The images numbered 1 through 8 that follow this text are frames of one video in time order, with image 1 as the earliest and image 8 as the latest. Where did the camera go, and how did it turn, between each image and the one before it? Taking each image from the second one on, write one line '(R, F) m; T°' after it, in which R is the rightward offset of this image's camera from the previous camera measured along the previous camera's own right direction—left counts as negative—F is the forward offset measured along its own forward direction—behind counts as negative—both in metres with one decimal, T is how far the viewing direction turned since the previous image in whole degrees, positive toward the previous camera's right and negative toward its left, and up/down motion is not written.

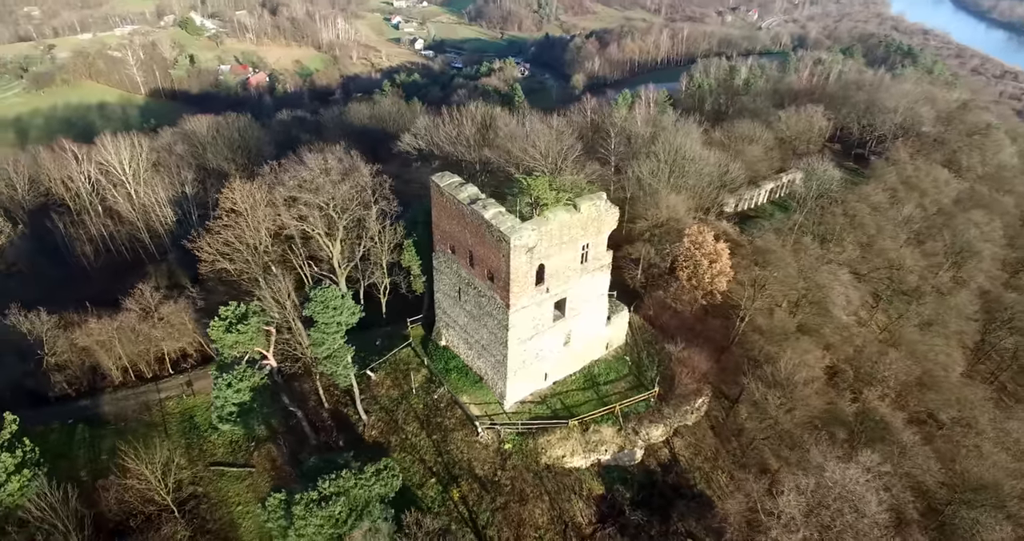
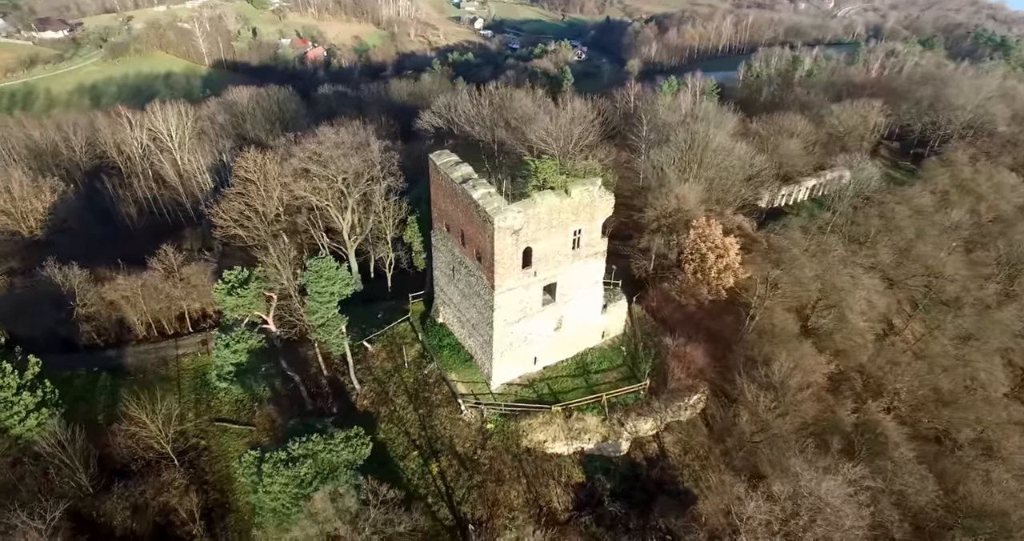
(+2.8, +0.2) m; -5°
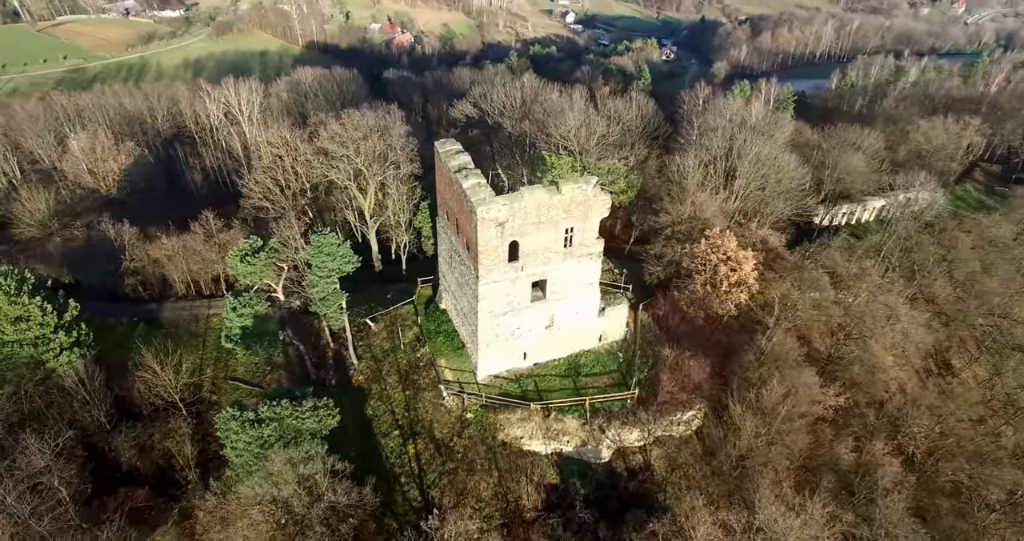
(+3.9, +0.4) m; -7°
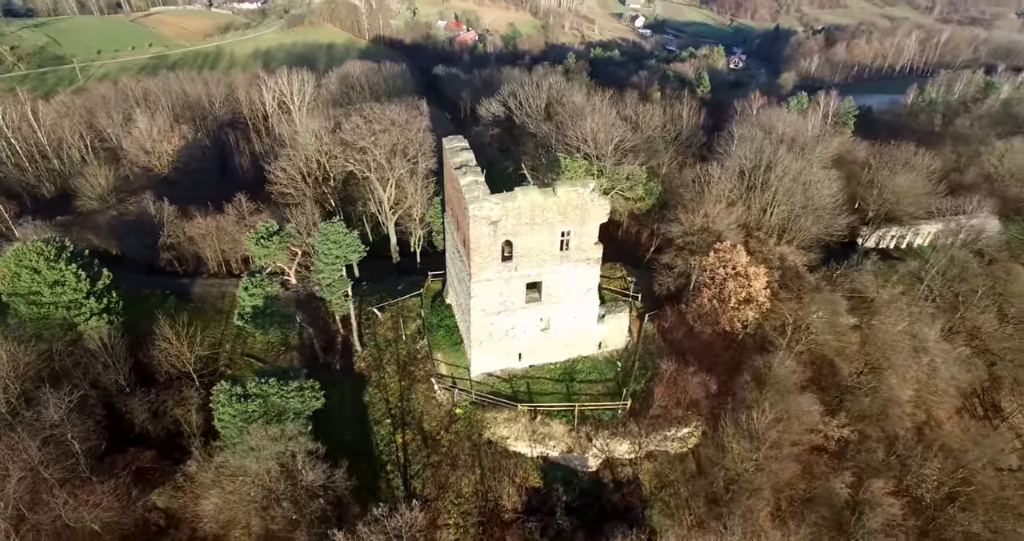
(+2.7, +0.2) m; -5°
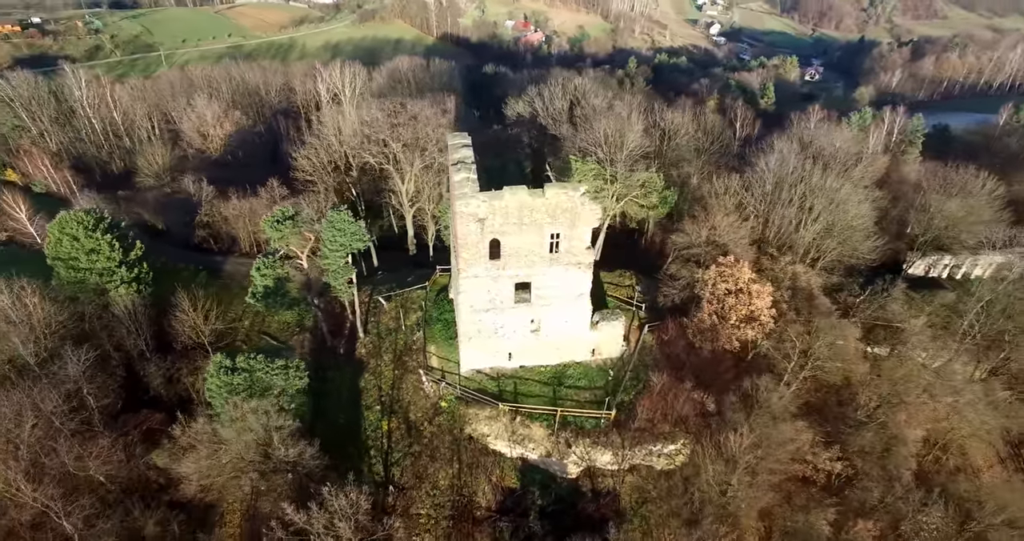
(+3.1, +0.1) m; -6°
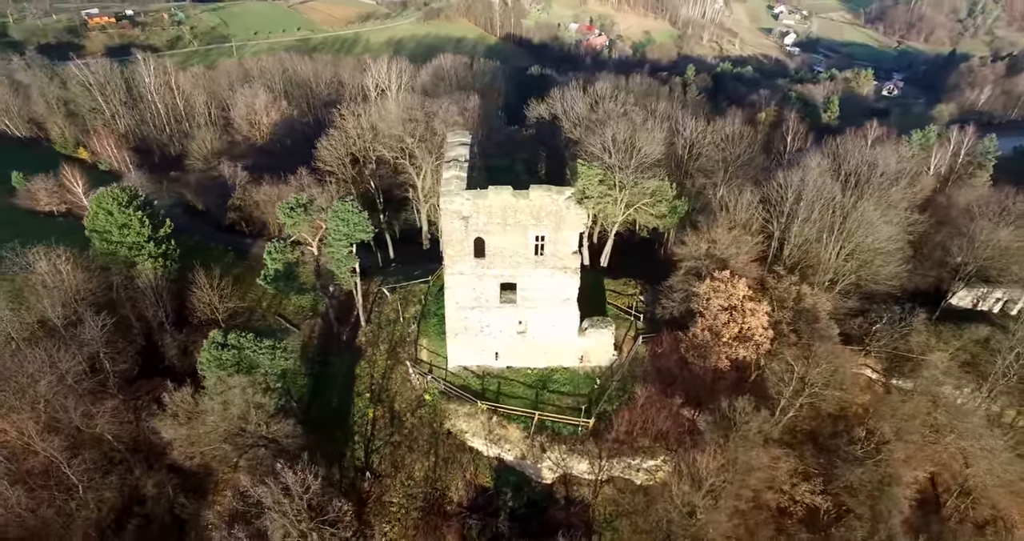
(+3.2, +0.1) m; -5°
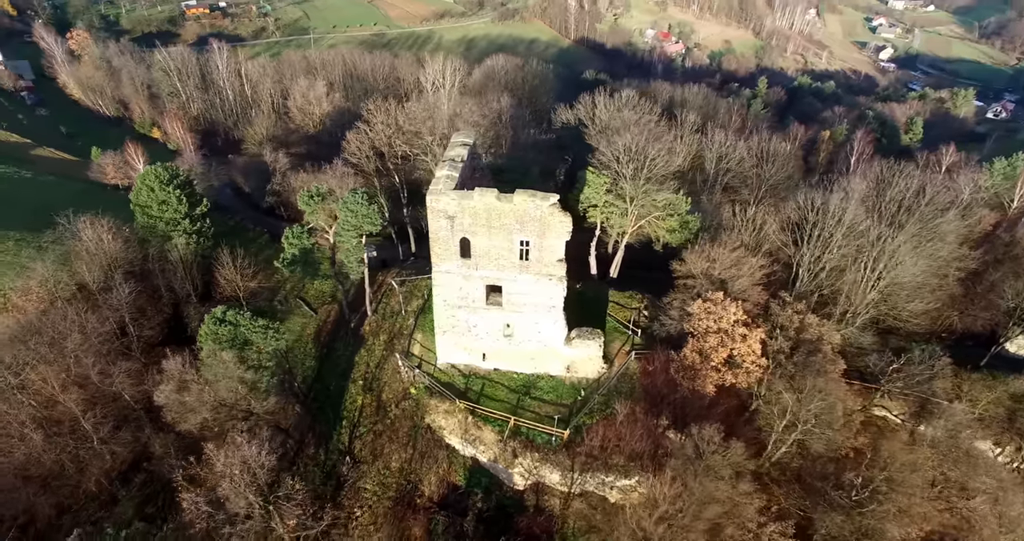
(+3.6, +0.2) m; -6°
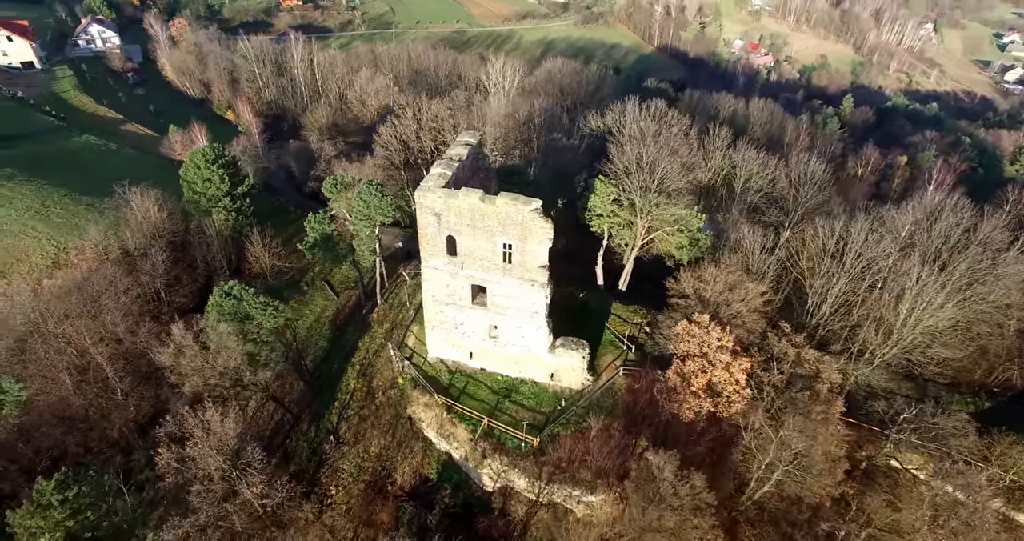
(+4.0, +0.2) m; -7°
